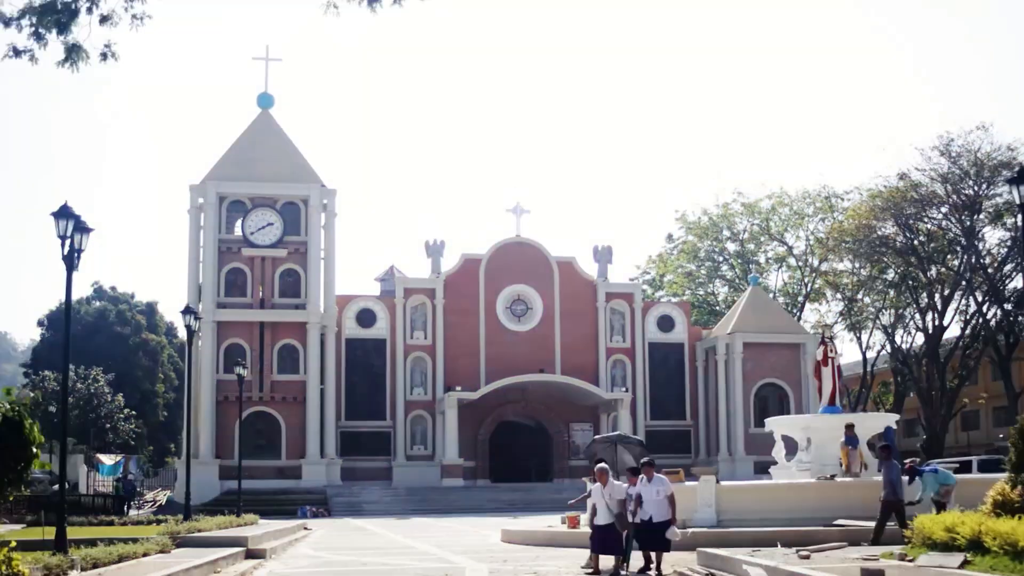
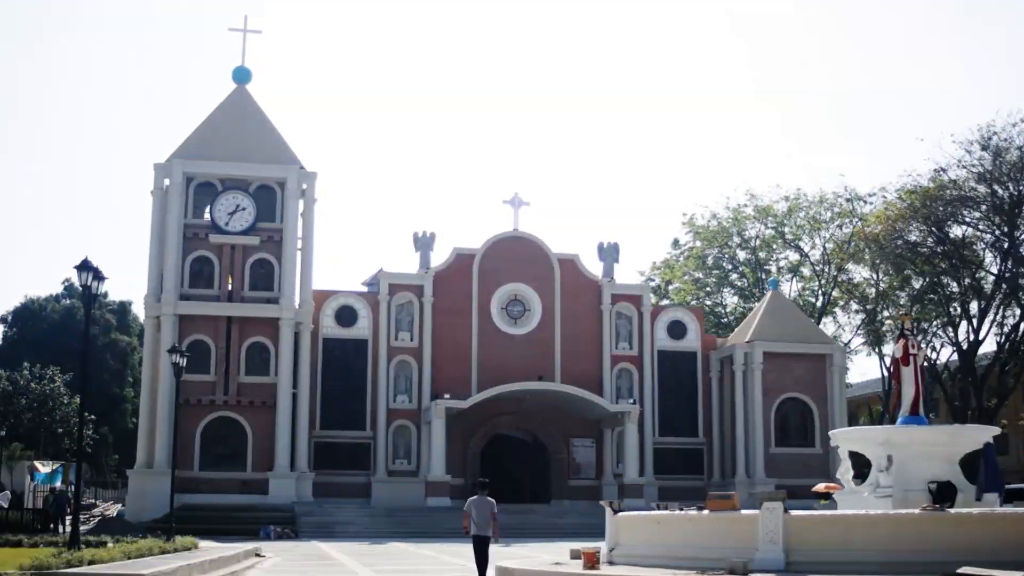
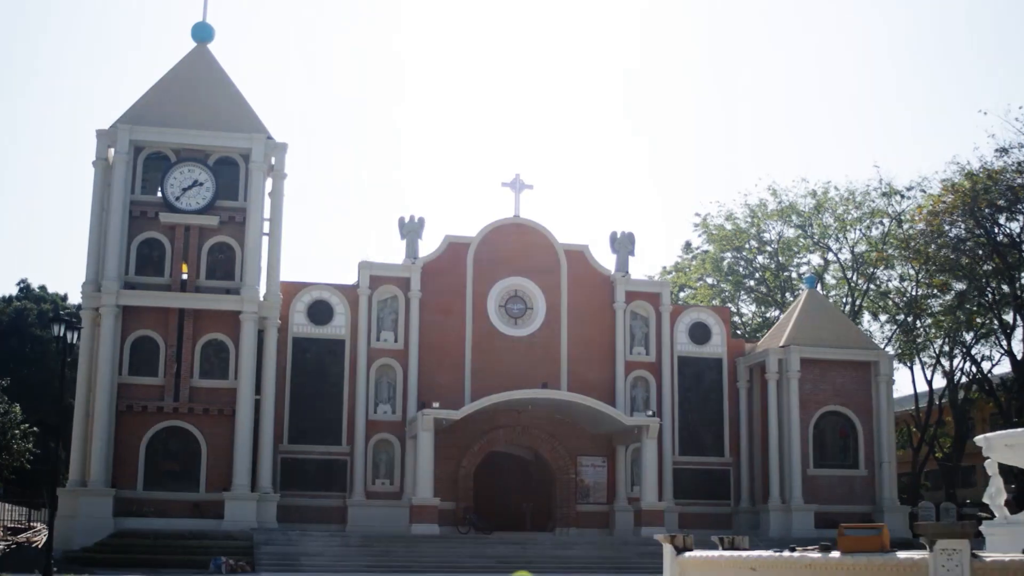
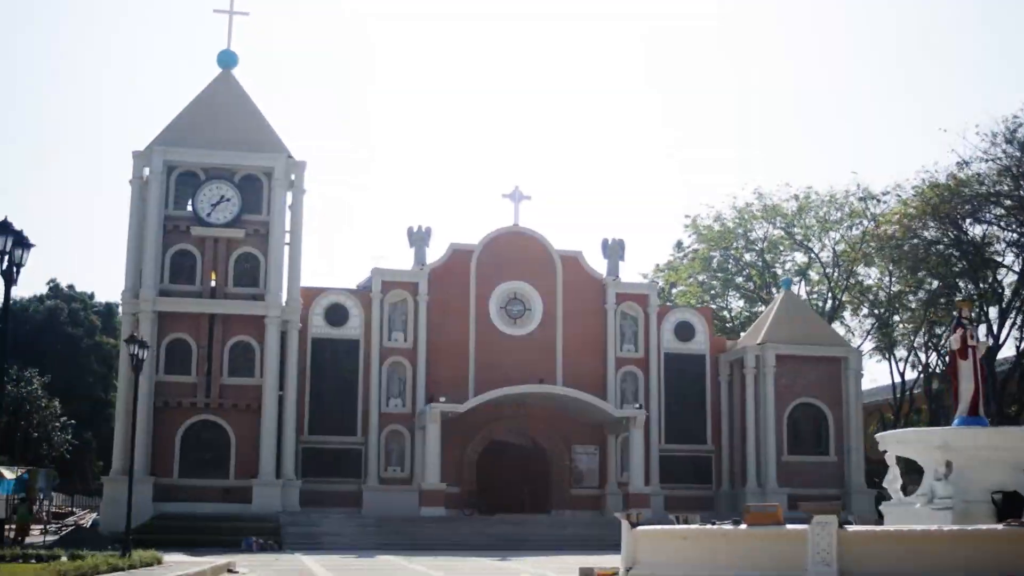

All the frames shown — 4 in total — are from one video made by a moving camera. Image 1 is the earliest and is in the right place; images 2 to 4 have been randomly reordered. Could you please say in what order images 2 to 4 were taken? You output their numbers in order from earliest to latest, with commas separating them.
2, 4, 3
